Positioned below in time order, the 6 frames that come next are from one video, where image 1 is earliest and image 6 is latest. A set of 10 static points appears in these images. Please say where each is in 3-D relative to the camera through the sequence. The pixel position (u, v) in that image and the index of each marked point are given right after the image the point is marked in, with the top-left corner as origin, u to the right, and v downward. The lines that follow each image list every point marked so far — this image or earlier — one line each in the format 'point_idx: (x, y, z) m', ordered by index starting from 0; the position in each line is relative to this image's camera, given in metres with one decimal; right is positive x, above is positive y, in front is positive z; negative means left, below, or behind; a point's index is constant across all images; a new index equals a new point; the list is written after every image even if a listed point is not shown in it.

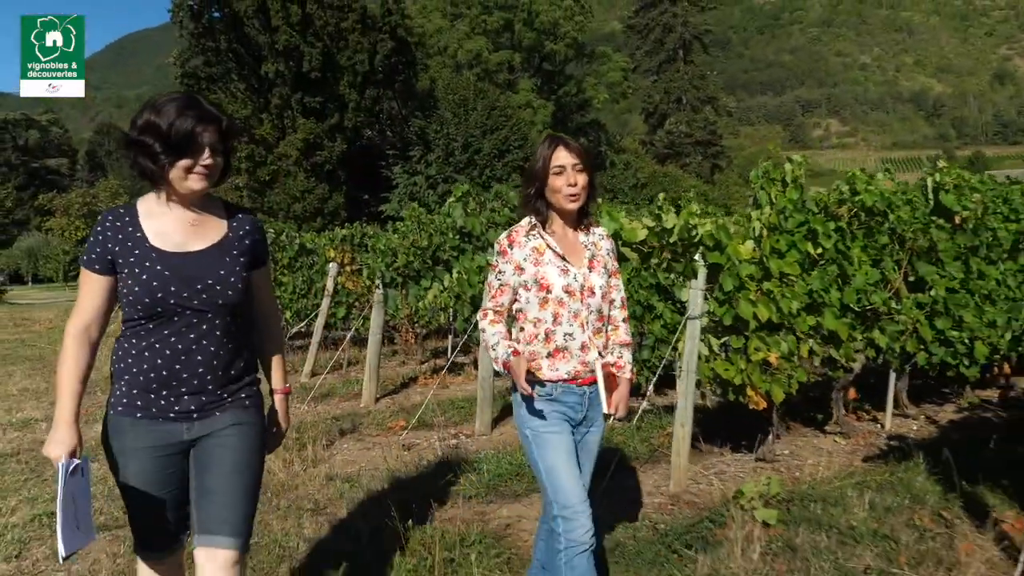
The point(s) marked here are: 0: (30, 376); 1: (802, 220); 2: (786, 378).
0: (-5.7, -1.0, +10.3) m
1: (+1.7, +0.4, +5.0) m
2: (+1.5, -0.5, +4.8) m
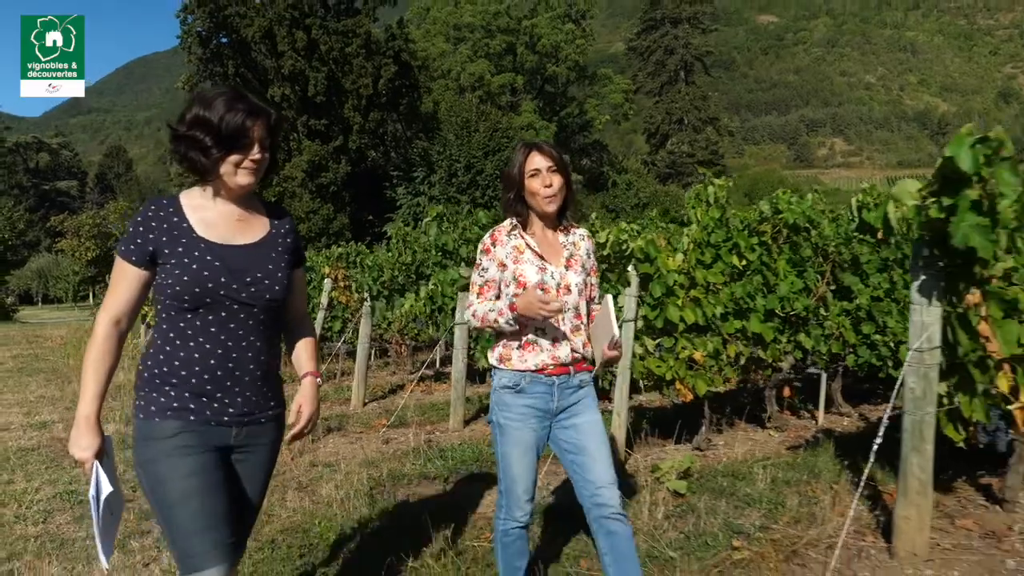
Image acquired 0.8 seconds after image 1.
0: (-5.9, -1.2, +11.1) m
1: (+1.4, +0.3, +5.7) m
2: (+1.2, -0.5, +5.4) m
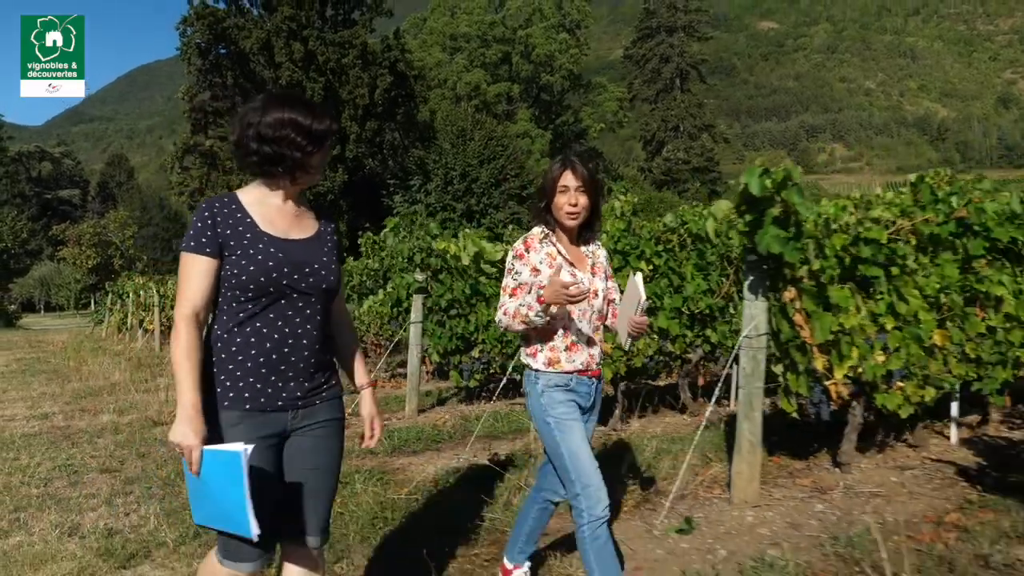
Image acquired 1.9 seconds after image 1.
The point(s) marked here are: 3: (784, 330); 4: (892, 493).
0: (-6.3, -1.3, +11.9) m
1: (+0.9, +0.3, +6.6) m
2: (+0.8, -0.5, +6.3) m
3: (+1.4, -0.2, +4.5) m
4: (+2.0, -1.1, +4.7) m
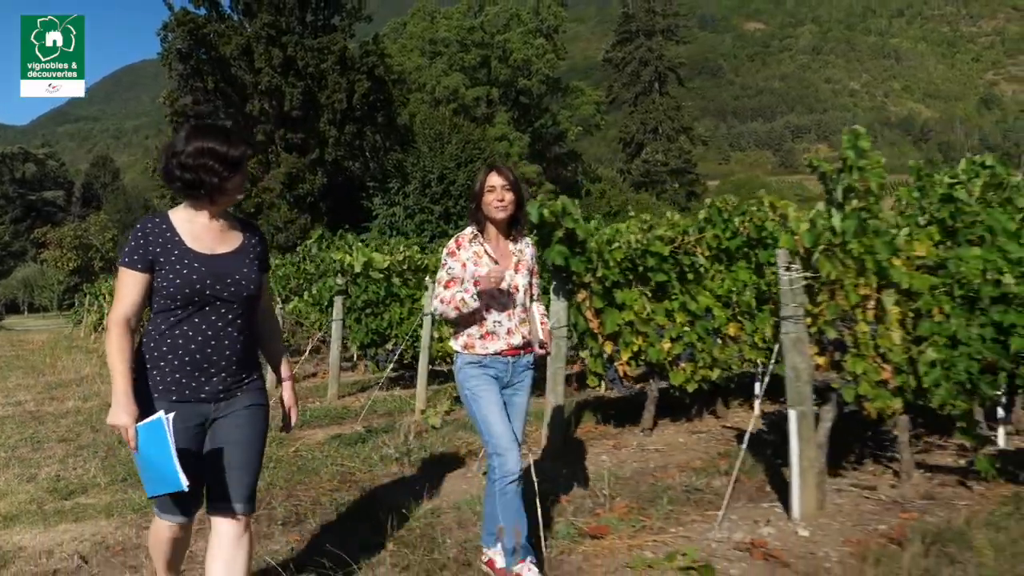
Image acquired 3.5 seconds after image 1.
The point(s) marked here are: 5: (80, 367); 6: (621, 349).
0: (-7.4, -1.3, +13.2) m
1: (-0.1, +0.3, +8.0) m
2: (-0.2, -0.6, +7.7) m
3: (+0.5, -0.2, +5.9) m
4: (+1.1, -1.1, +6.0) m
5: (-6.9, -1.3, +13.9) m
6: (+0.8, -0.4, +6.2) m
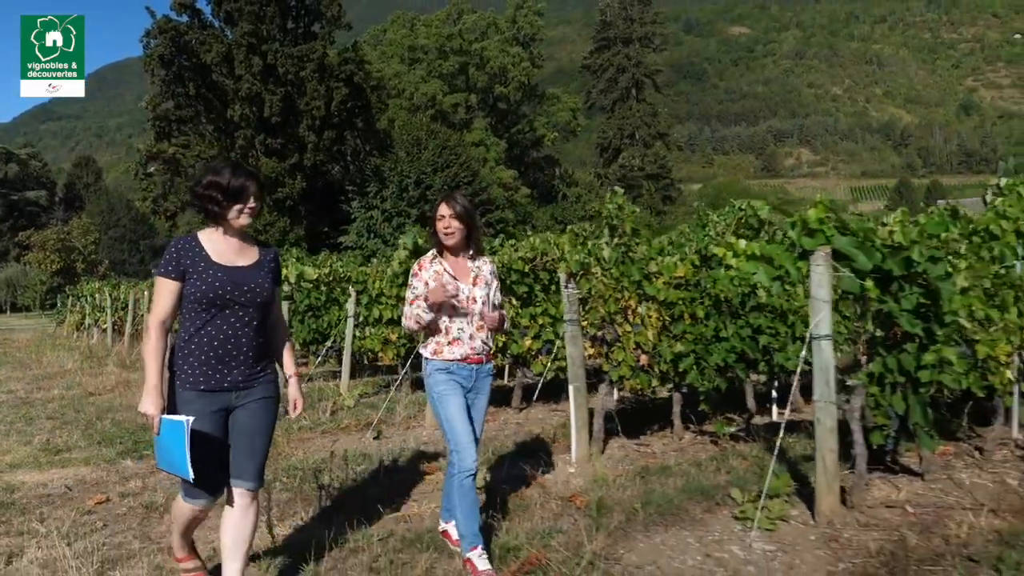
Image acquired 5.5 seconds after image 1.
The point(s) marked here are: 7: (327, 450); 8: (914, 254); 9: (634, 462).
0: (-8.5, -1.4, +14.8) m
1: (-1.0, +0.2, +9.7) m
2: (-1.2, -0.6, +9.4) m
3: (-0.5, -0.3, +7.6) m
4: (+0.1, -1.2, +7.8) m
5: (-8.0, -1.3, +15.6) m
6: (-0.2, -0.5, +7.9) m
7: (-1.4, -1.2, +6.8) m
8: (+2.1, +0.2, +4.5) m
9: (+0.8, -1.2, +5.9) m
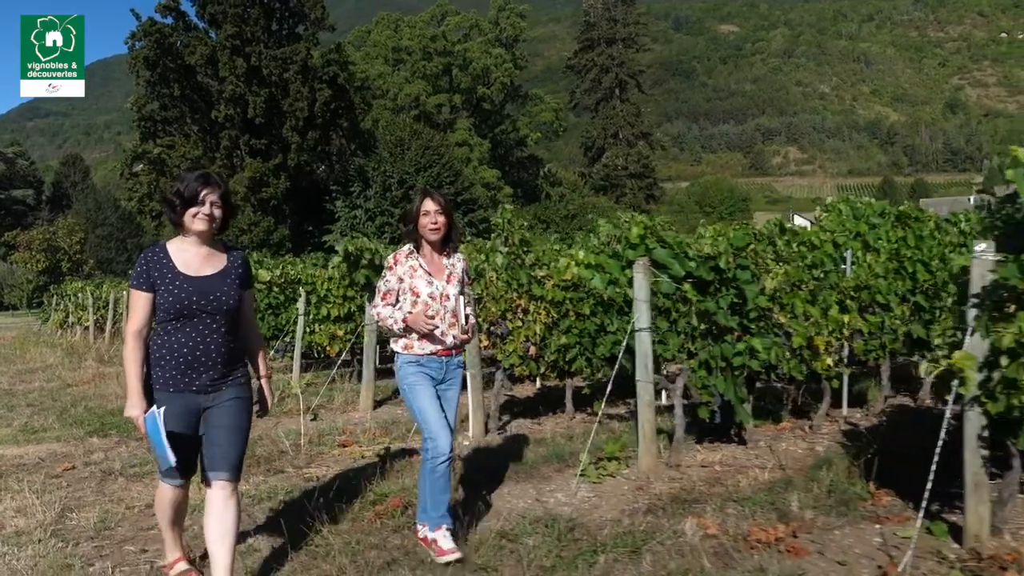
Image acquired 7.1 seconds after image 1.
0: (-9.3, -1.4, +15.8) m
1: (-1.8, +0.2, +10.8) m
2: (-2.0, -0.7, +10.5) m
3: (-1.3, -0.3, +8.7) m
4: (-0.6, -1.2, +8.9) m
5: (-8.9, -1.3, +16.5) m
6: (-1.0, -0.5, +9.0) m
7: (-2.2, -1.3, +7.9) m
8: (+1.4, +0.2, +5.6) m
9: (+0.1, -1.2, +6.9) m
